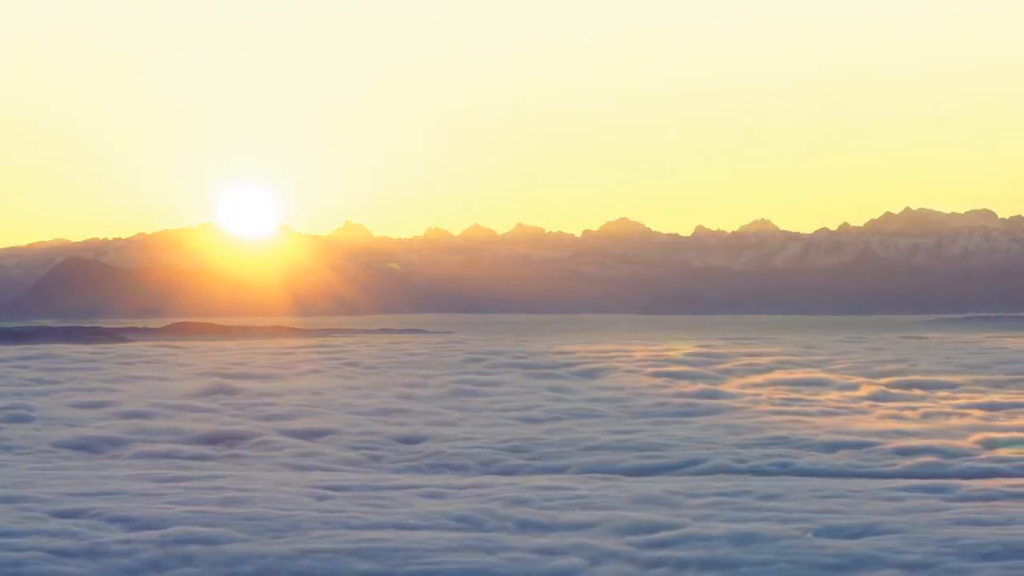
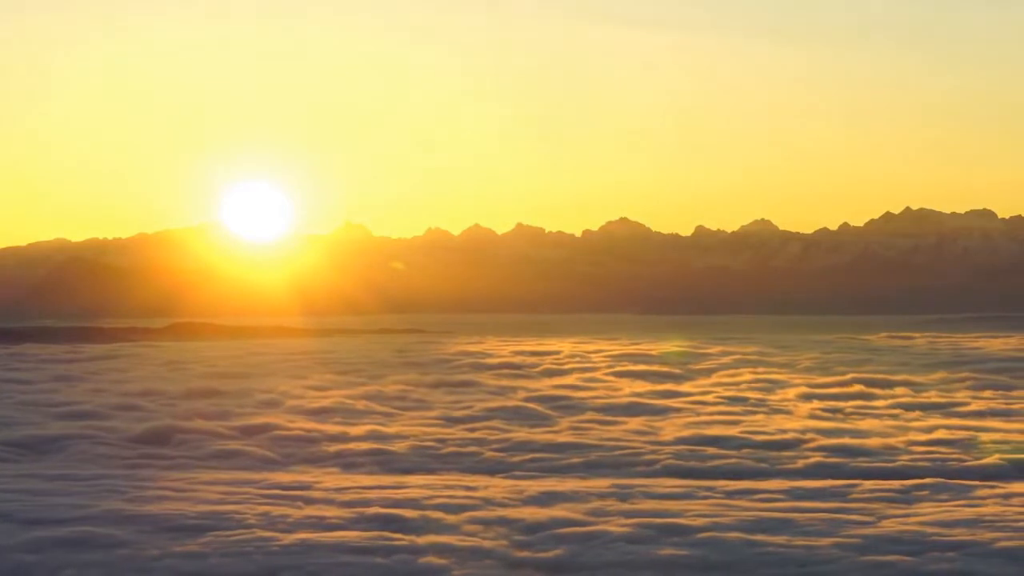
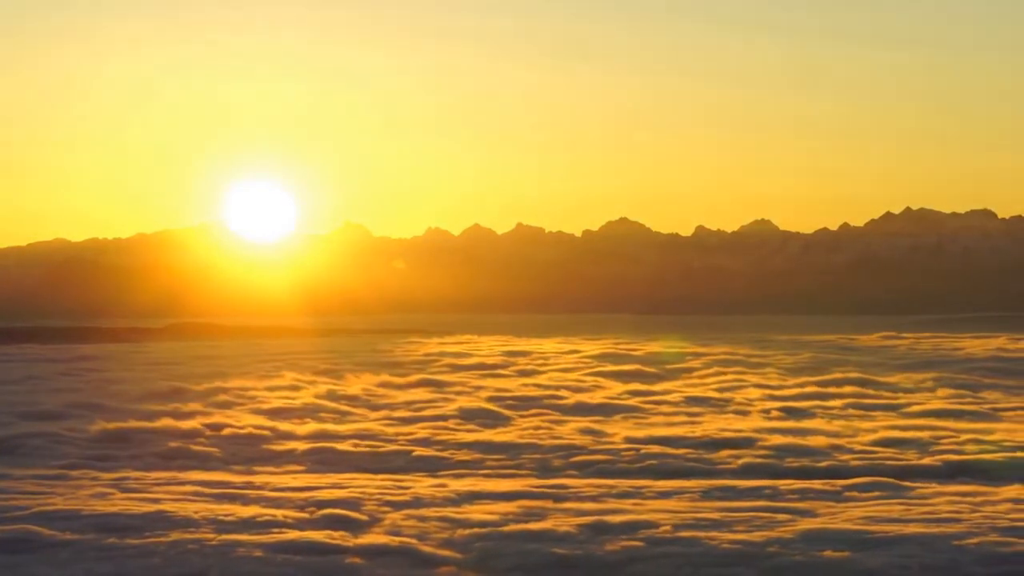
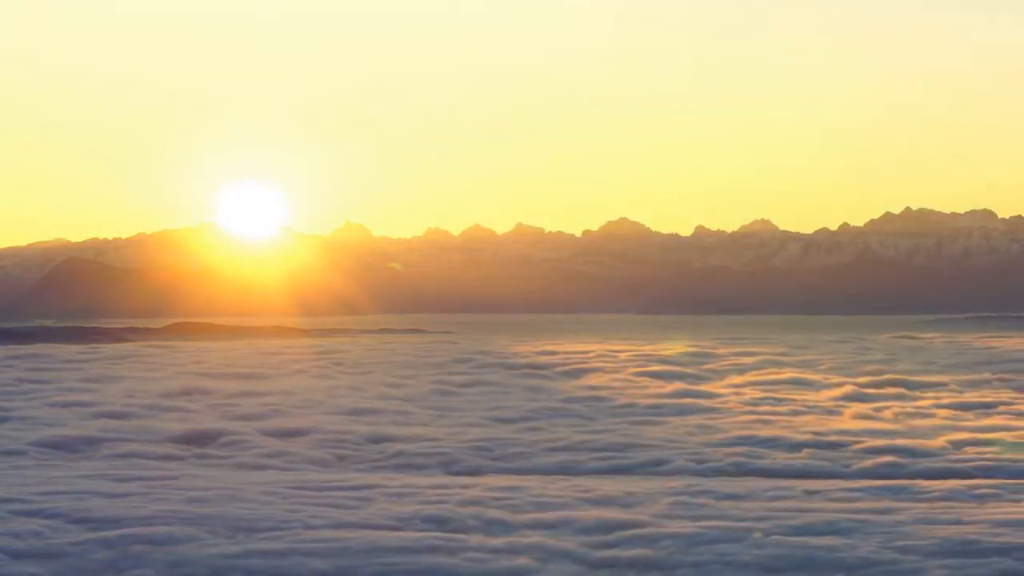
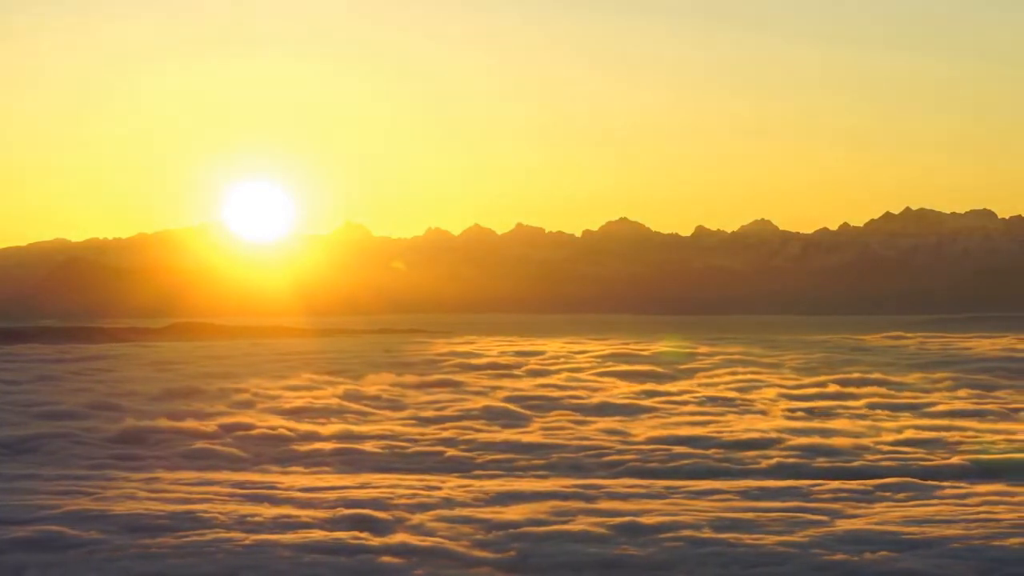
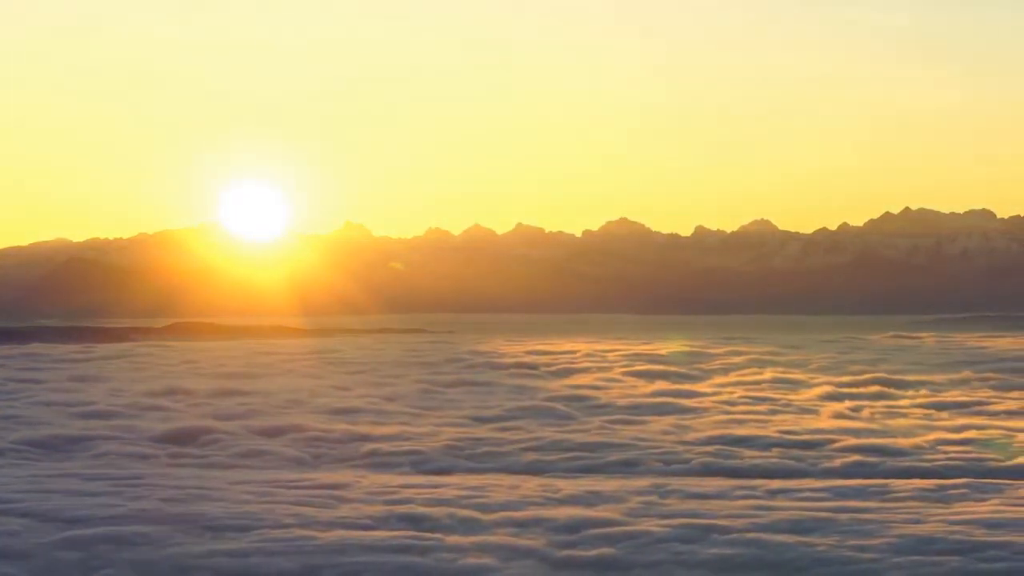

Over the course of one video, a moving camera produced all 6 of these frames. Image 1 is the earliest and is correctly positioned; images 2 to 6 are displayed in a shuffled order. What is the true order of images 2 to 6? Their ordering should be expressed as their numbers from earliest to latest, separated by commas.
4, 6, 2, 5, 3
